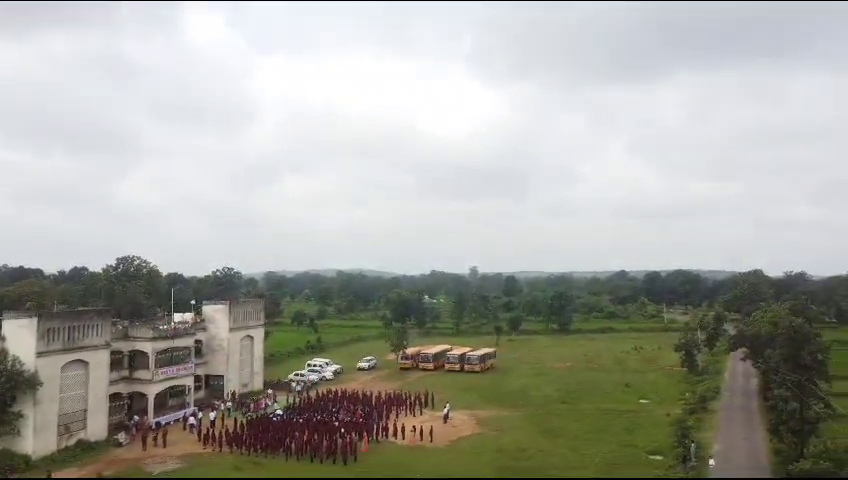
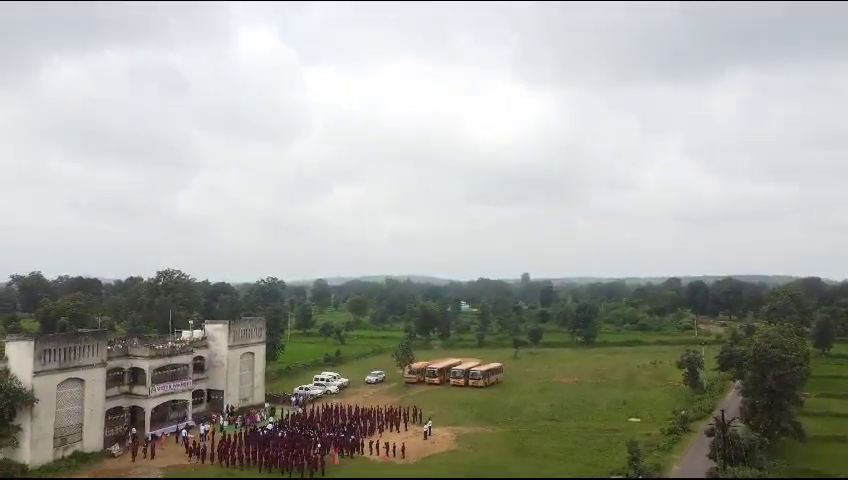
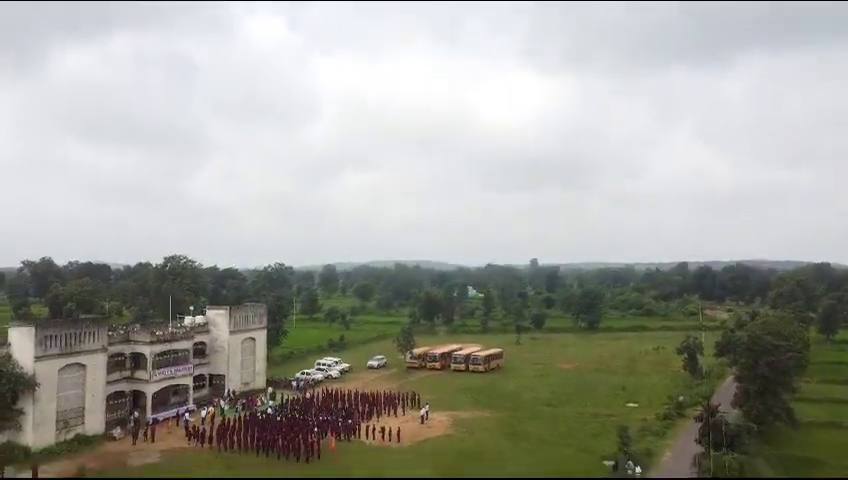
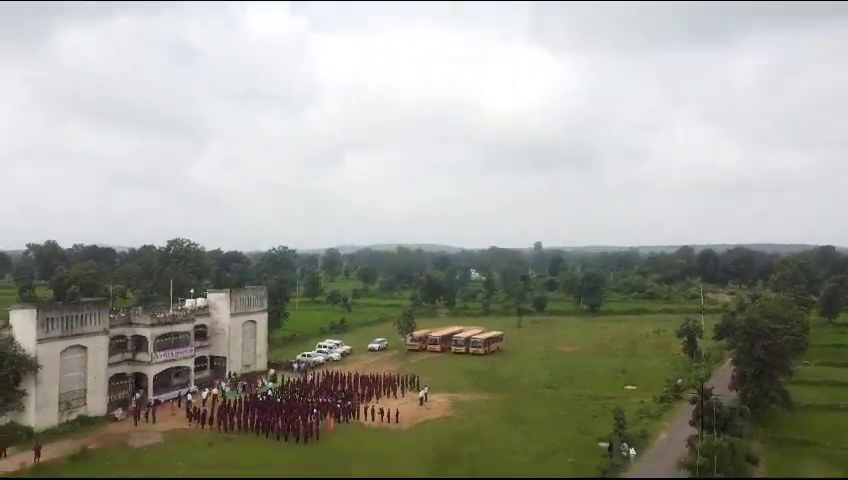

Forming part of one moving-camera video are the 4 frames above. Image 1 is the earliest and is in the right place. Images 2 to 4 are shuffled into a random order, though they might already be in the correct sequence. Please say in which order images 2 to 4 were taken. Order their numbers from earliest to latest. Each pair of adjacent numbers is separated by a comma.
2, 3, 4
